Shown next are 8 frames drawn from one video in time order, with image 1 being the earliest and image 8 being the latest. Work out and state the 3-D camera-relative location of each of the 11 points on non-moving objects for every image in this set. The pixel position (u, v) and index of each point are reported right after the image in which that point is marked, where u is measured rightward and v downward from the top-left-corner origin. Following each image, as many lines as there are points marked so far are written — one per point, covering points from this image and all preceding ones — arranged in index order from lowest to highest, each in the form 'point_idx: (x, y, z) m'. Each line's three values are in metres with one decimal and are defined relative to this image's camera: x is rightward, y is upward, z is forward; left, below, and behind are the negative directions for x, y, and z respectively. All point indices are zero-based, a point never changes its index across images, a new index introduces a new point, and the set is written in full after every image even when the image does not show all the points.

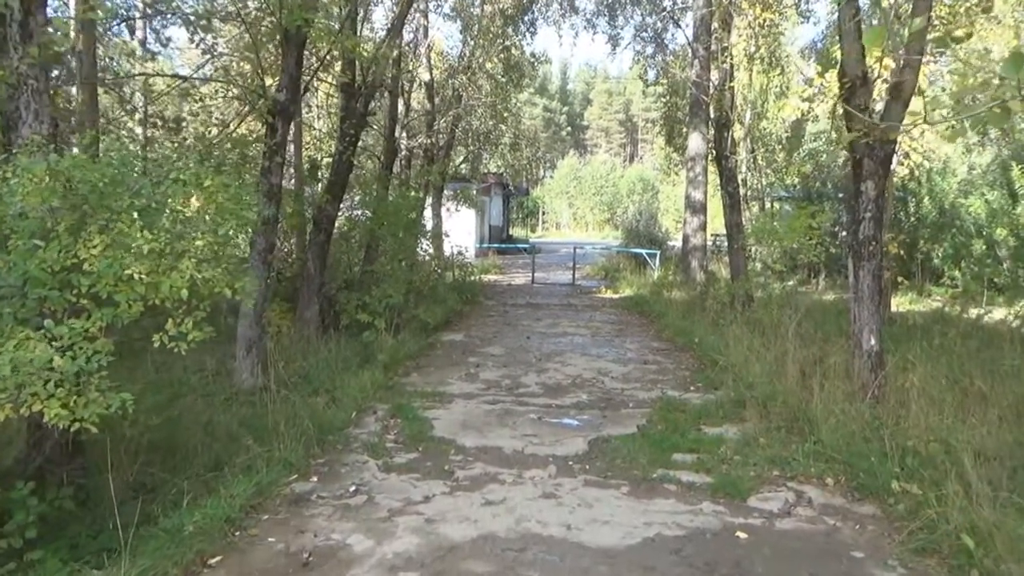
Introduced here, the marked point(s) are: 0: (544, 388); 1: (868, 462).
0: (+0.3, -0.9, +7.3) m
1: (+2.1, -1.0, +4.9) m
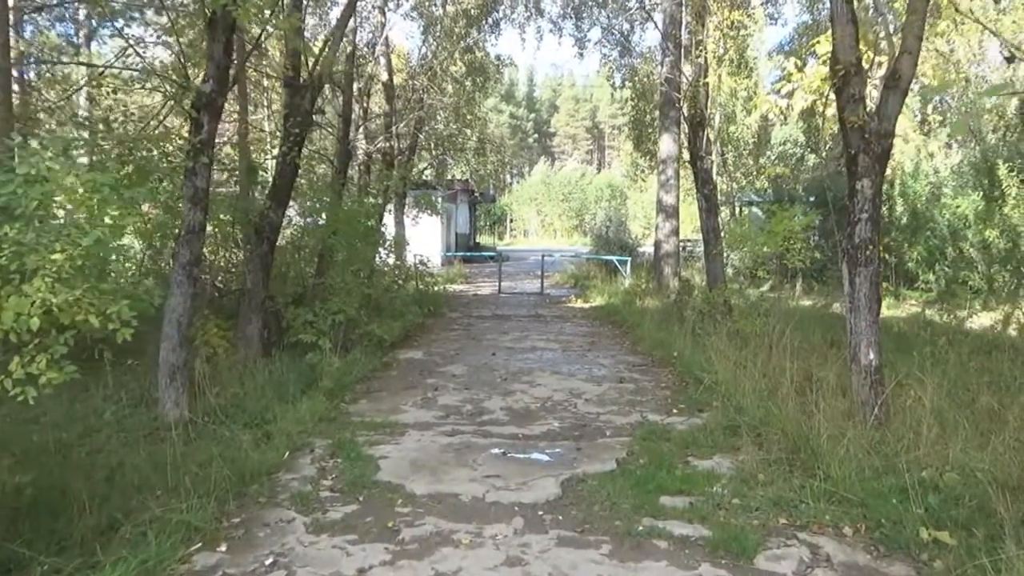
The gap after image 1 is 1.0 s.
0: (0.0, -1.0, +6.5) m
1: (+1.9, -1.1, +4.1) m
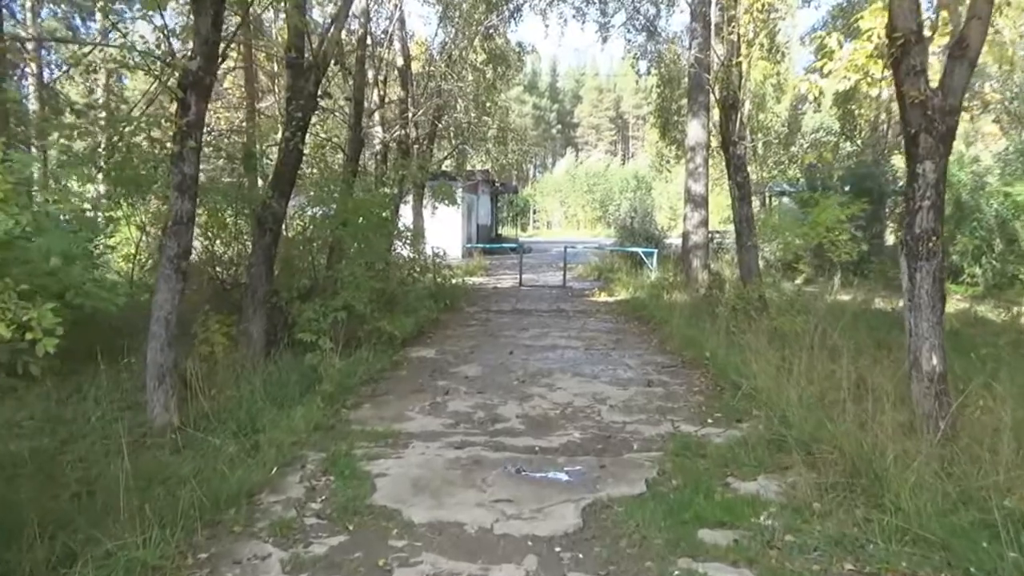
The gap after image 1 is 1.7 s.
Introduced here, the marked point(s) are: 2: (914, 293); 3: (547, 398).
0: (+0.1, -1.0, +5.9) m
1: (+1.9, -1.1, +3.5) m
2: (+2.7, 0.0, +5.6) m
3: (+0.3, -0.9, +6.6) m
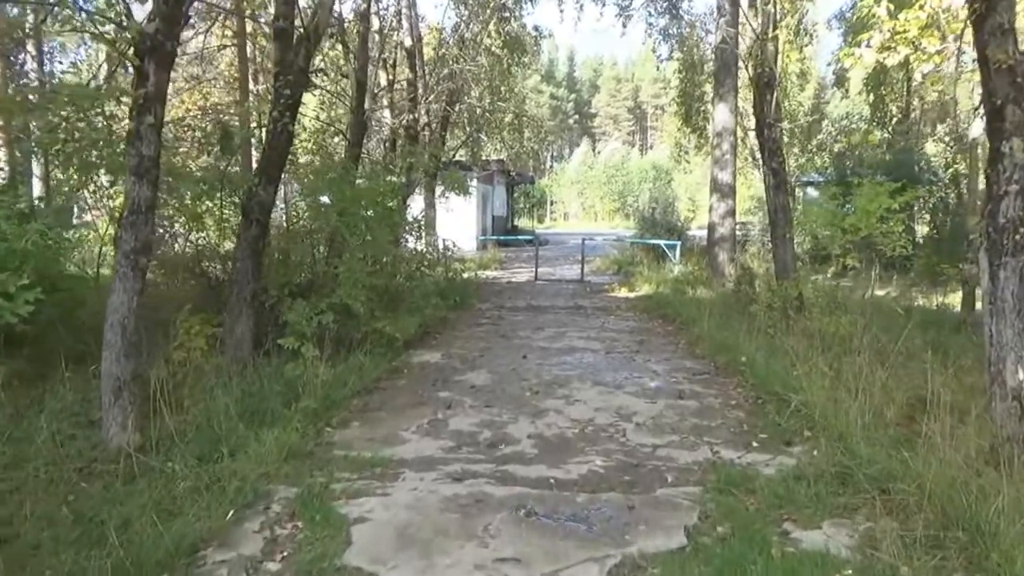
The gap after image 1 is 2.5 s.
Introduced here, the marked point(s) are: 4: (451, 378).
0: (+0.2, -1.0, +5.0) m
1: (+2.0, -1.1, +2.6) m
2: (+2.8, 0.0, +4.7) m
3: (+0.4, -0.9, +5.8) m
4: (-0.5, -0.8, +6.9) m
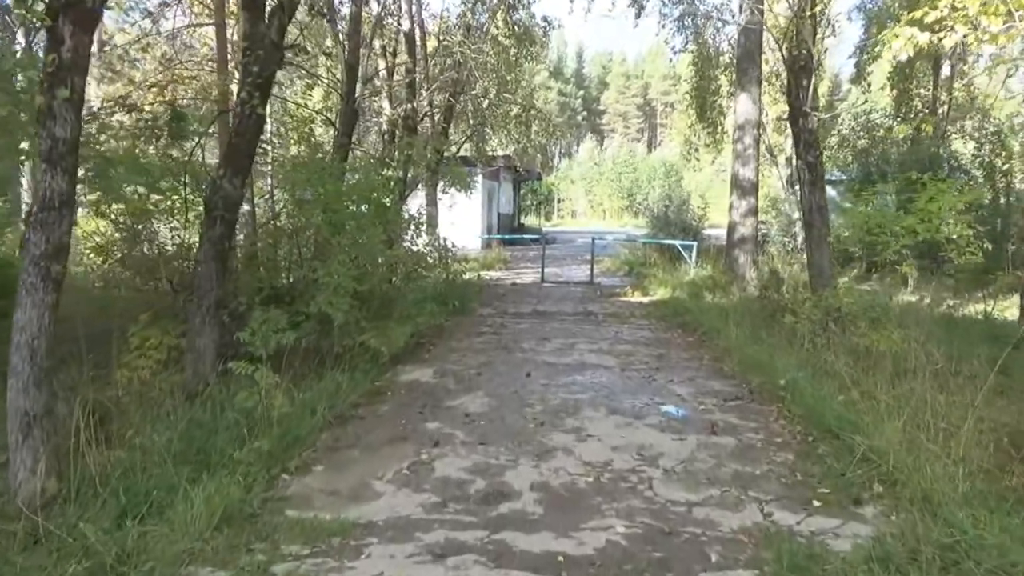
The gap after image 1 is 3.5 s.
0: (+0.2, -1.1, +4.0) m
1: (+1.9, -1.2, +1.6) m
2: (+2.8, -0.1, +3.7) m
3: (+0.4, -1.0, +4.8) m
4: (-0.5, -0.8, +5.9) m
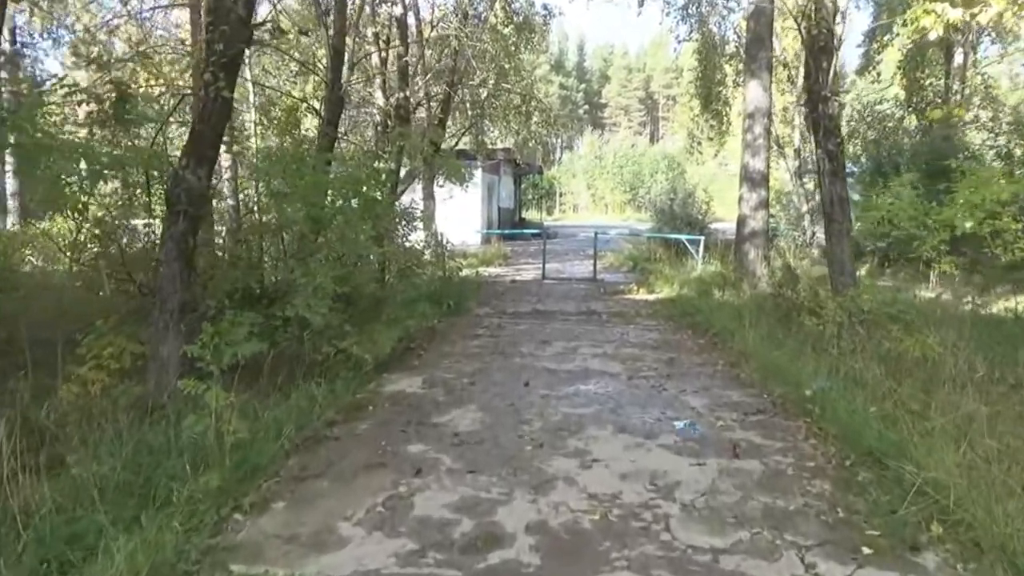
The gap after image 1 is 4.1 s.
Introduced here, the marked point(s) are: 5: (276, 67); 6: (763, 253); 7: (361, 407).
0: (+0.1, -1.1, +3.4) m
1: (+1.9, -1.2, +0.9) m
2: (+2.8, -0.2, +3.0) m
3: (+0.3, -1.0, +4.1) m
4: (-0.5, -0.8, +5.3) m
5: (-3.4, +3.2, +11.8) m
6: (+3.9, +0.5, +12.9) m
7: (-1.0, -0.8, +5.7) m
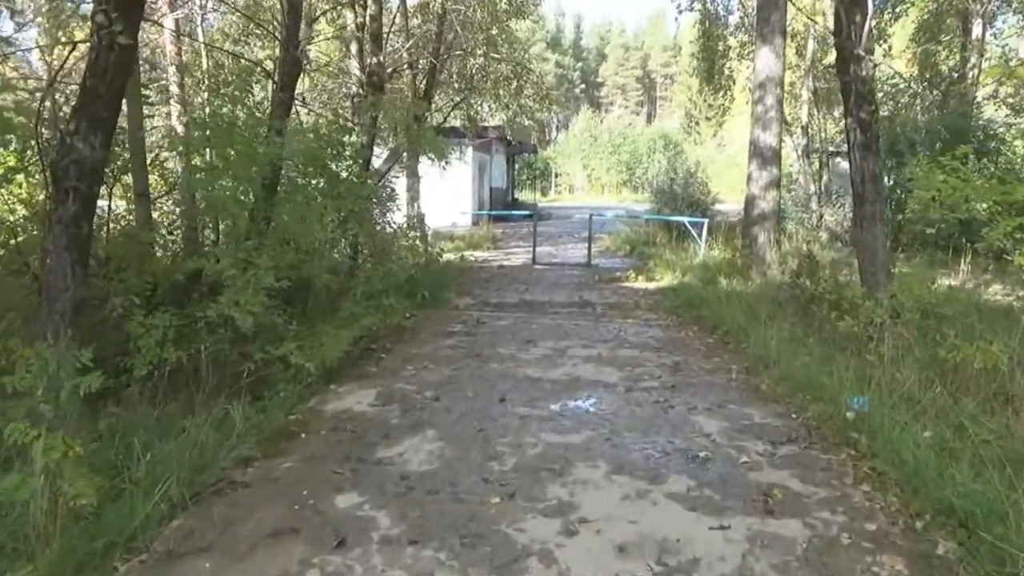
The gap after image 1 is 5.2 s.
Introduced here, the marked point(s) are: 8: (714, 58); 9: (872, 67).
0: (0.0, -1.1, +2.2) m
1: (+1.7, -1.3, -0.2) m
2: (+2.6, -0.2, +1.9) m
3: (+0.2, -1.0, +3.0) m
4: (-0.7, -0.8, +4.2) m
5: (-3.5, +3.3, +10.6) m
6: (+3.7, +0.7, +11.7) m
7: (-1.2, -0.8, +4.5) m
8: (+4.6, +5.3, +18.9) m
9: (+3.1, +1.9, +7.0) m
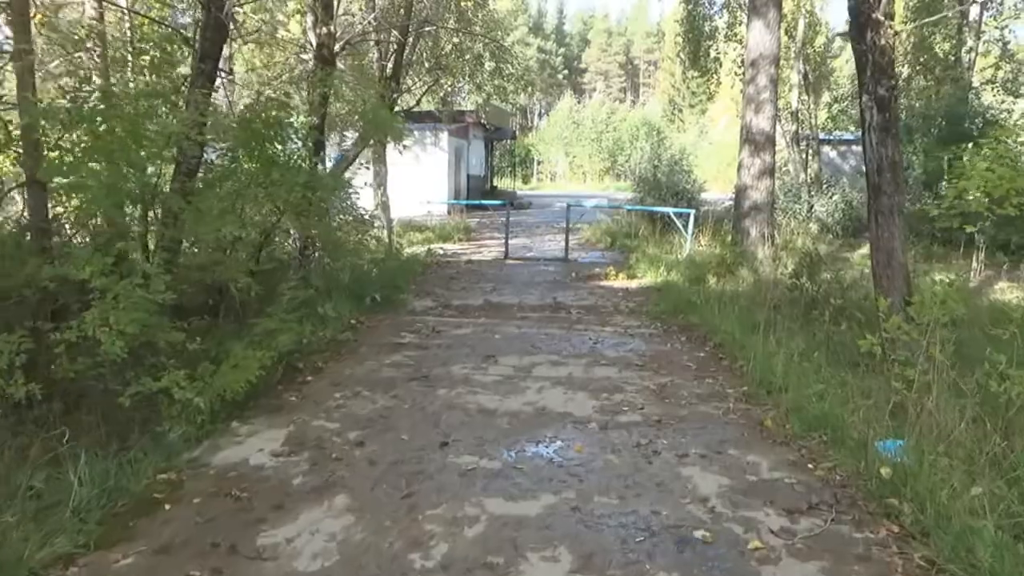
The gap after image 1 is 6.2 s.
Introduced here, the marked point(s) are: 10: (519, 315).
0: (-0.3, -1.2, +1.2) m
1: (+1.6, -1.5, -1.3) m
2: (+2.4, -0.3, +0.8) m
3: (-0.1, -1.1, +1.9) m
4: (-1.0, -0.9, +3.0) m
5: (-3.9, +3.3, +9.3) m
6: (+3.3, +0.7, +10.7) m
7: (-1.5, -0.9, +3.4) m
8: (+4.1, +5.4, +17.8) m
9: (+2.7, +1.8, +5.9) m
10: (+0.1, -0.3, +8.3) m
